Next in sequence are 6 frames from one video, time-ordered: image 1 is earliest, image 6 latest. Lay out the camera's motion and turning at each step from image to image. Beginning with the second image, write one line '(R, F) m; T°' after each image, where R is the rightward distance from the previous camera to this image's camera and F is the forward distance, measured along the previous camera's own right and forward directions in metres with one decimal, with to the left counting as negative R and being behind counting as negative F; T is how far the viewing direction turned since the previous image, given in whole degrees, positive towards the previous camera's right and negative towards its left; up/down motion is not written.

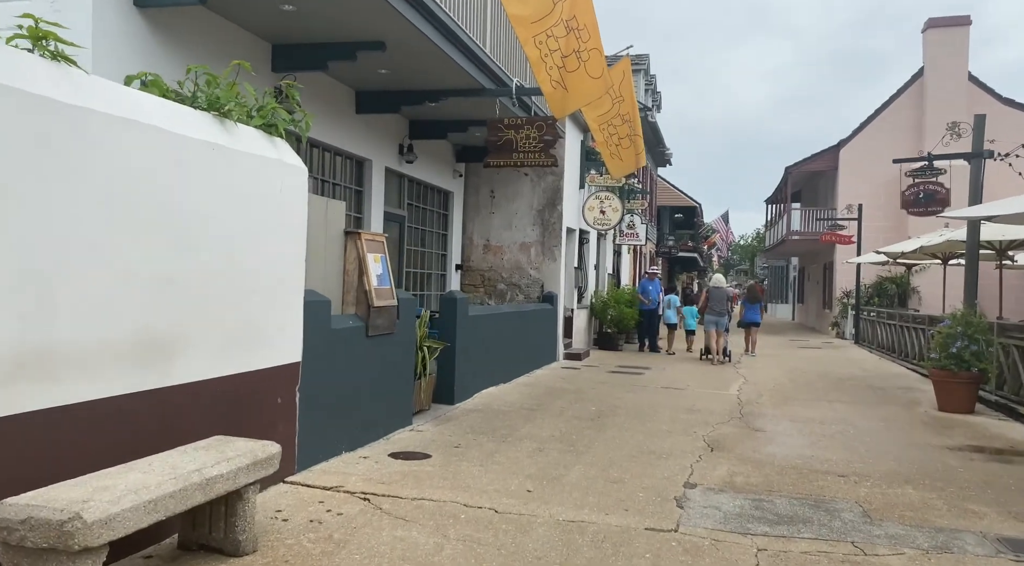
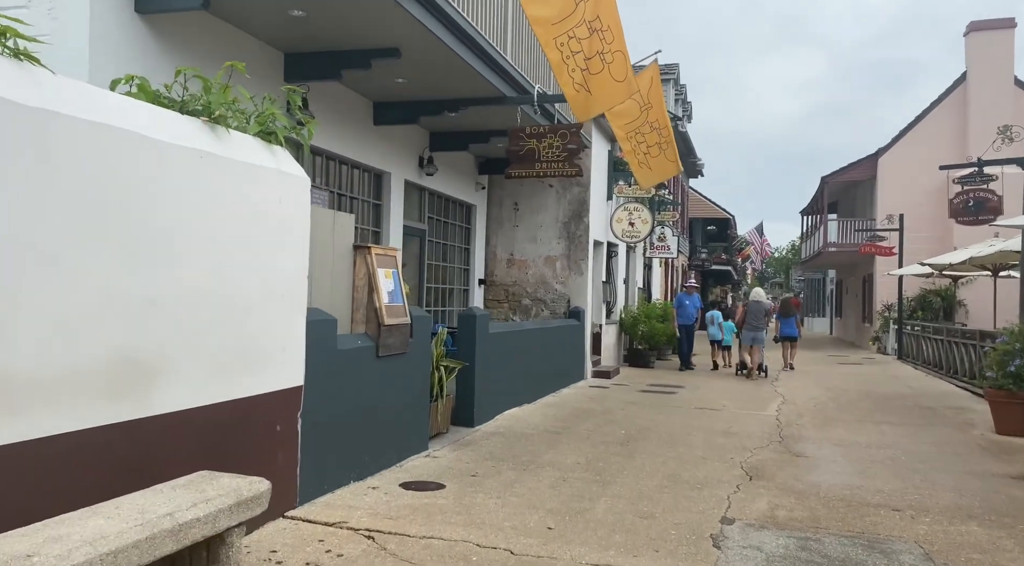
(+0.1, +0.4) m; -2°
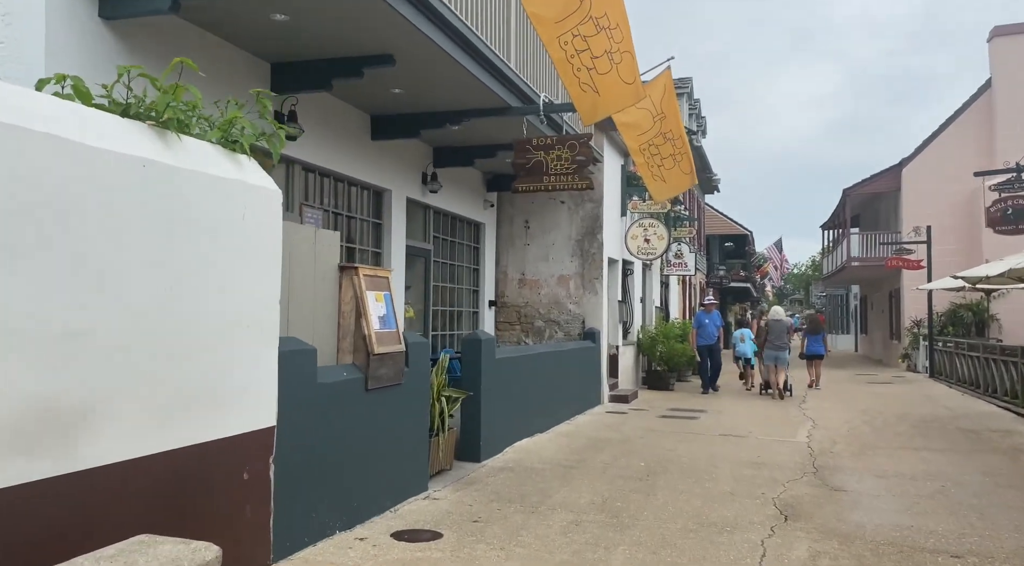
(+0.1, +0.6) m; -1°
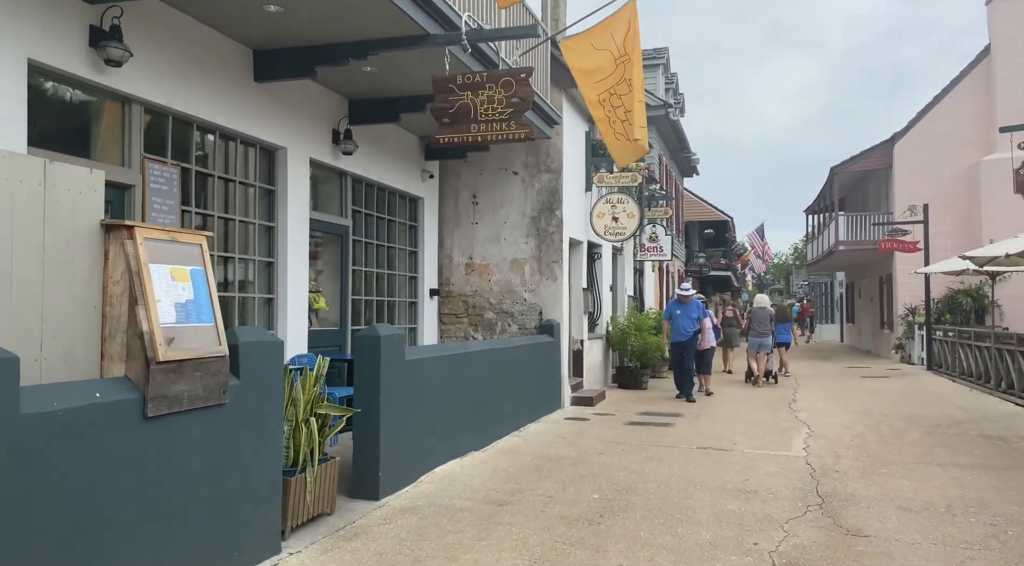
(+0.5, +1.9) m; +1°
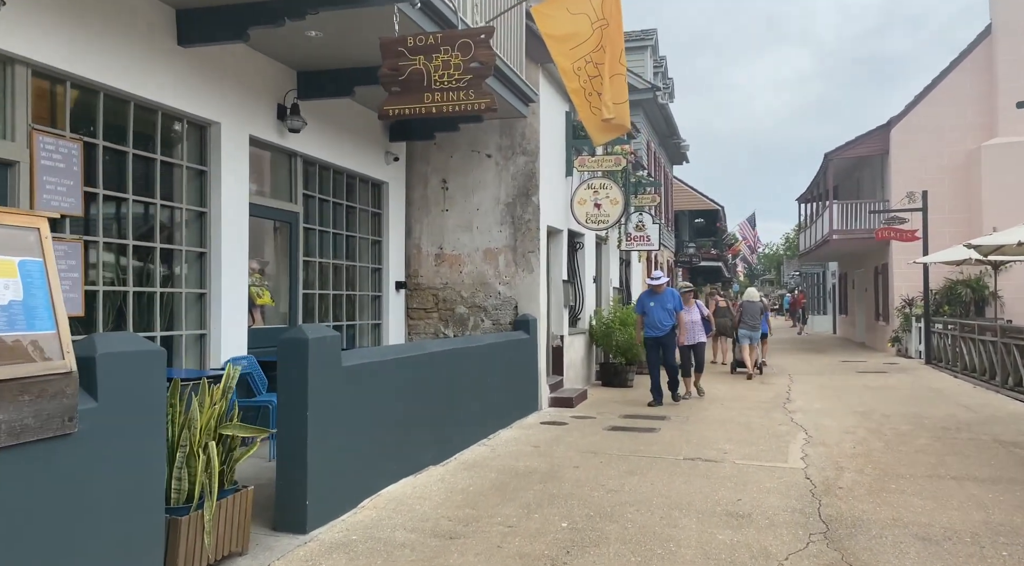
(+0.2, +0.9) m; +1°
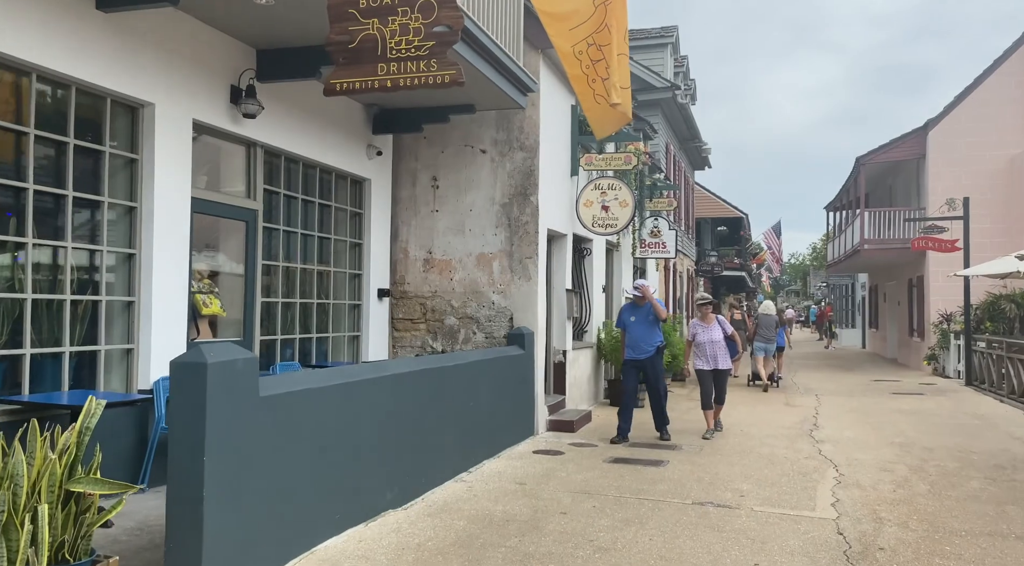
(+0.3, +1.1) m; -2°
